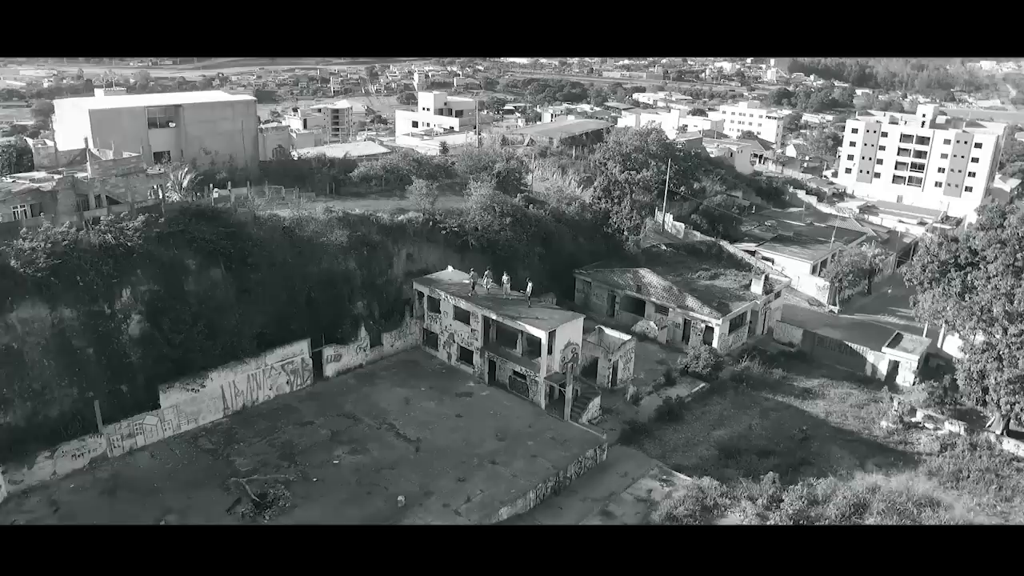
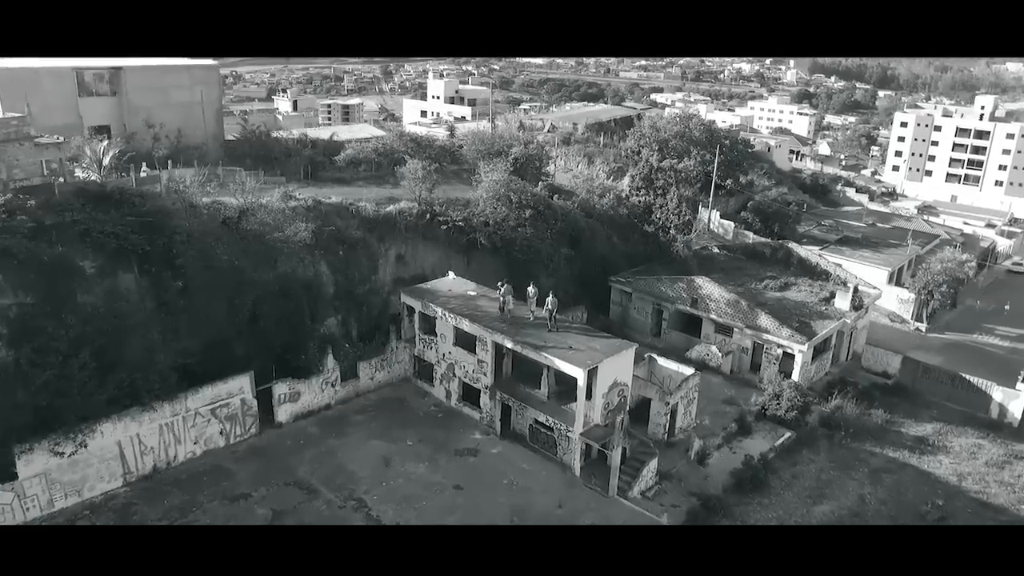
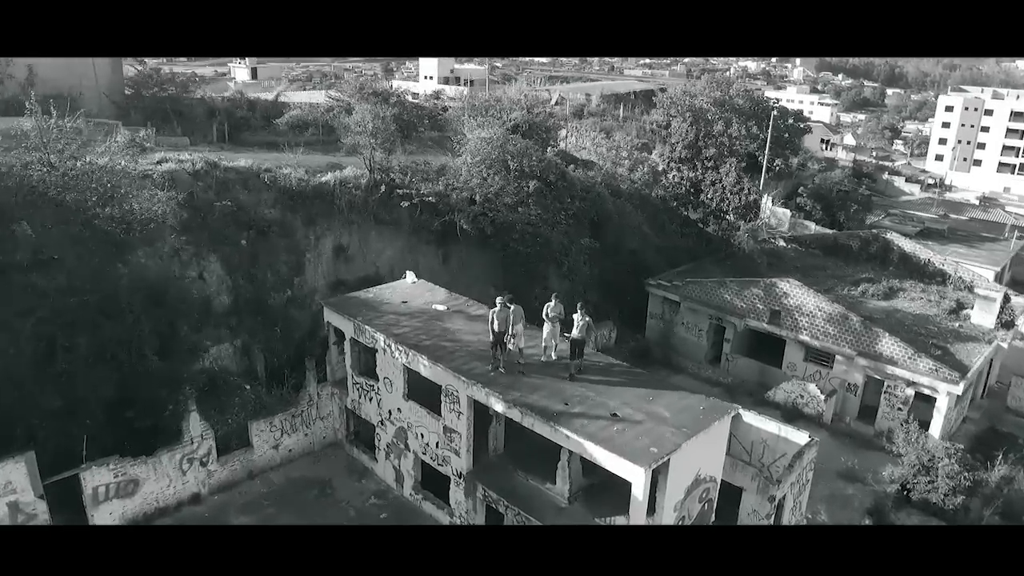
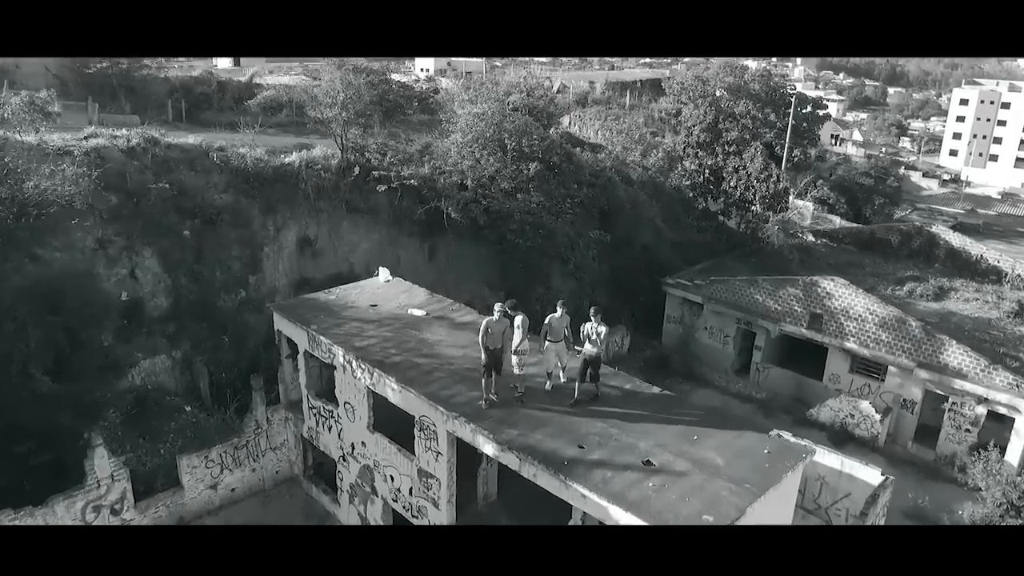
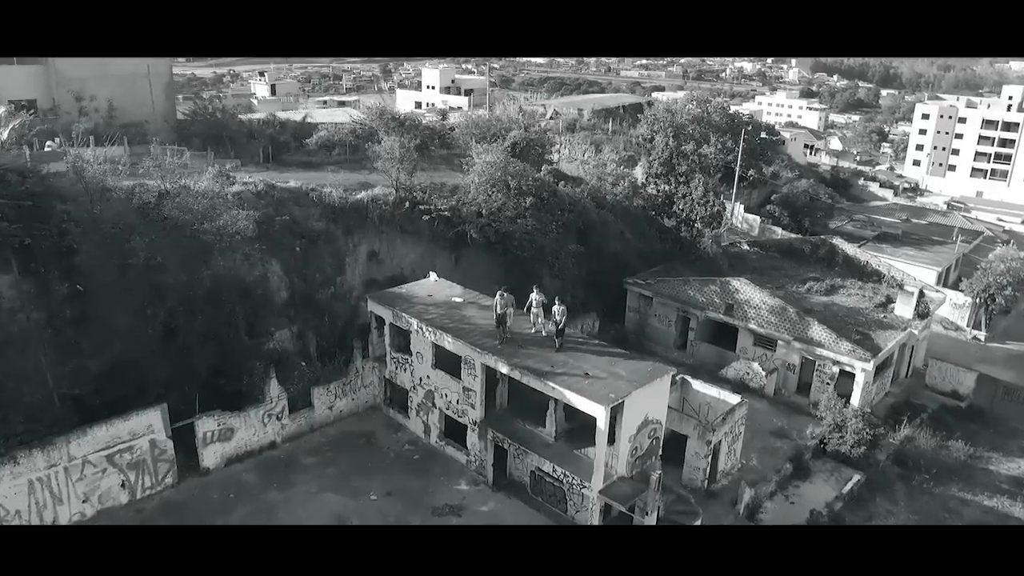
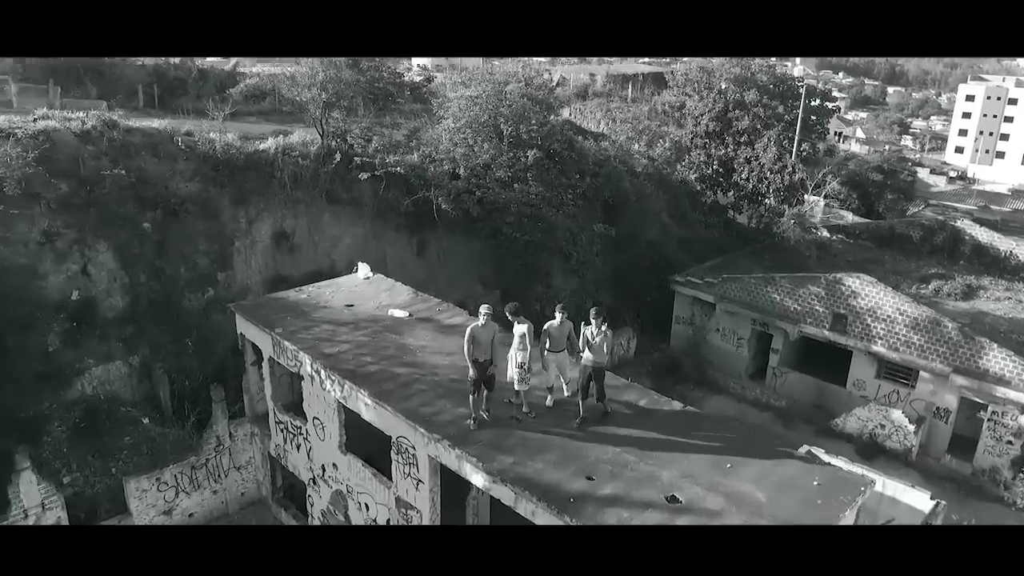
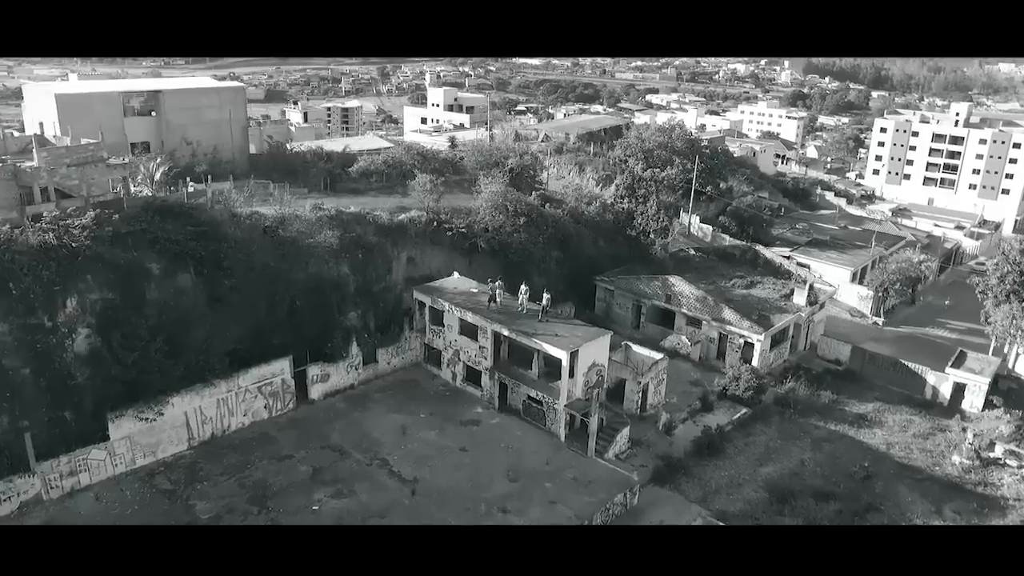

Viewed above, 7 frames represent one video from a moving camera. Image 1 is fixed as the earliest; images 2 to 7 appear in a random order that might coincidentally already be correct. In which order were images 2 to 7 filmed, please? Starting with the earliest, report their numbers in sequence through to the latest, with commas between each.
7, 2, 5, 3, 4, 6
